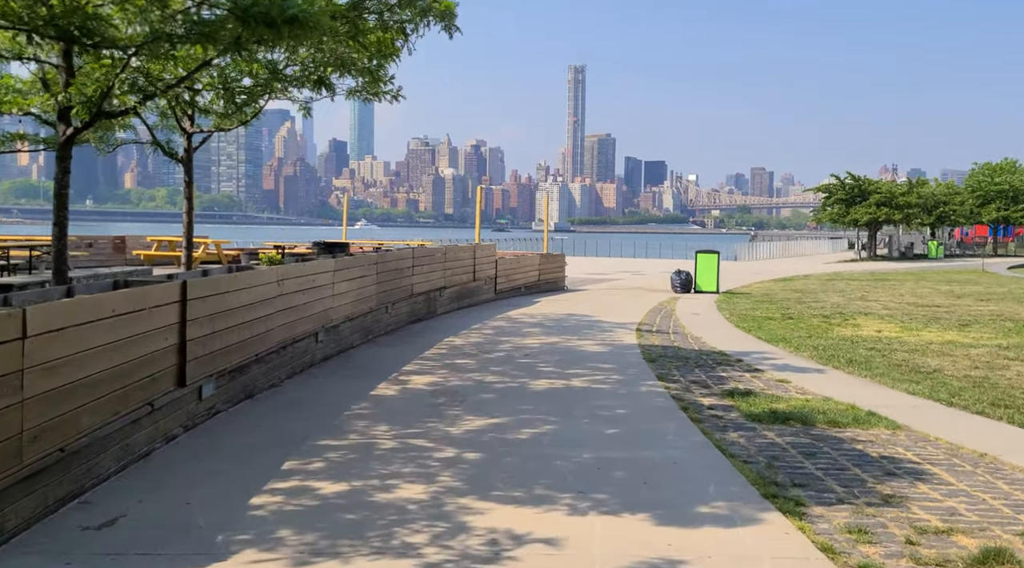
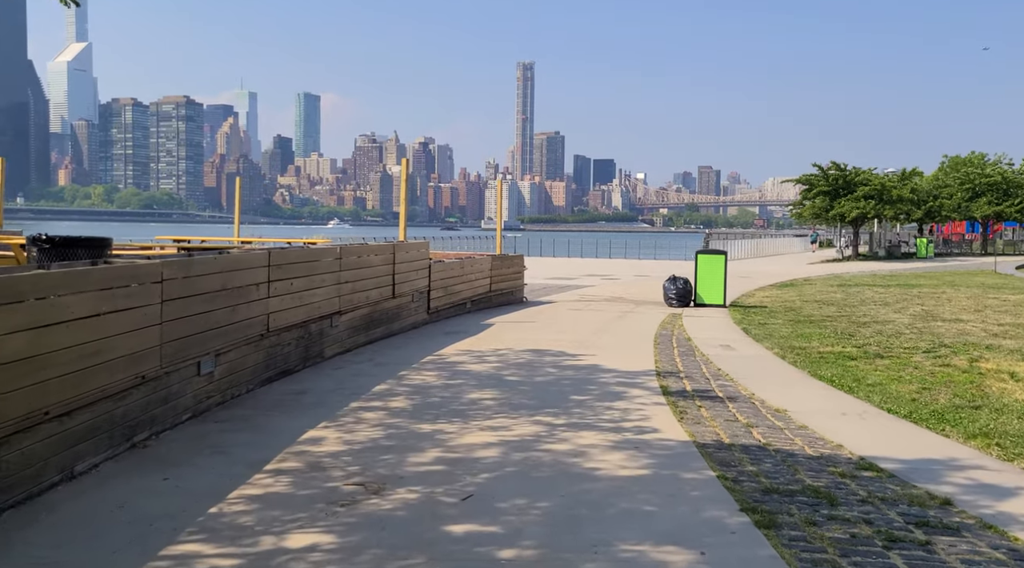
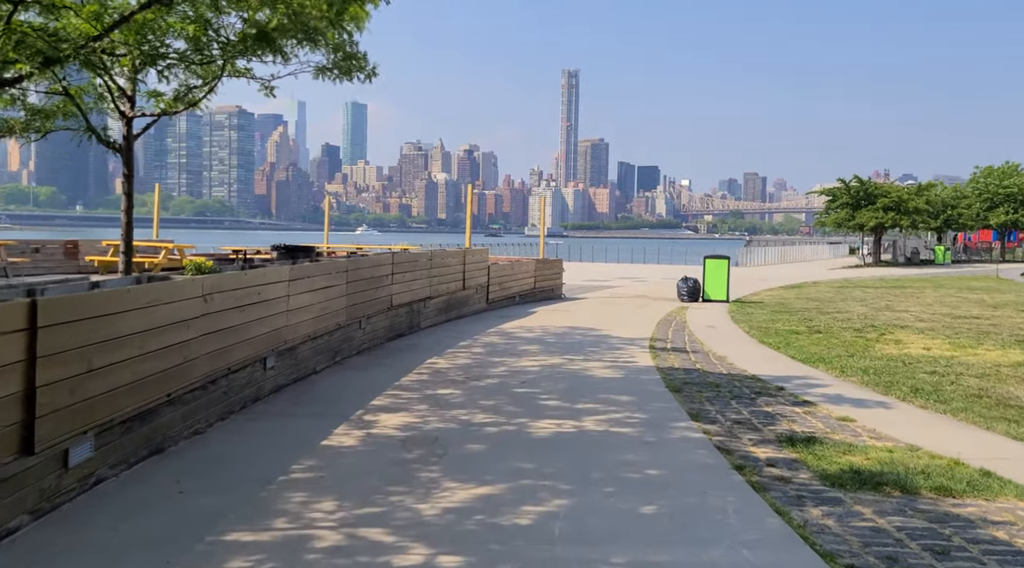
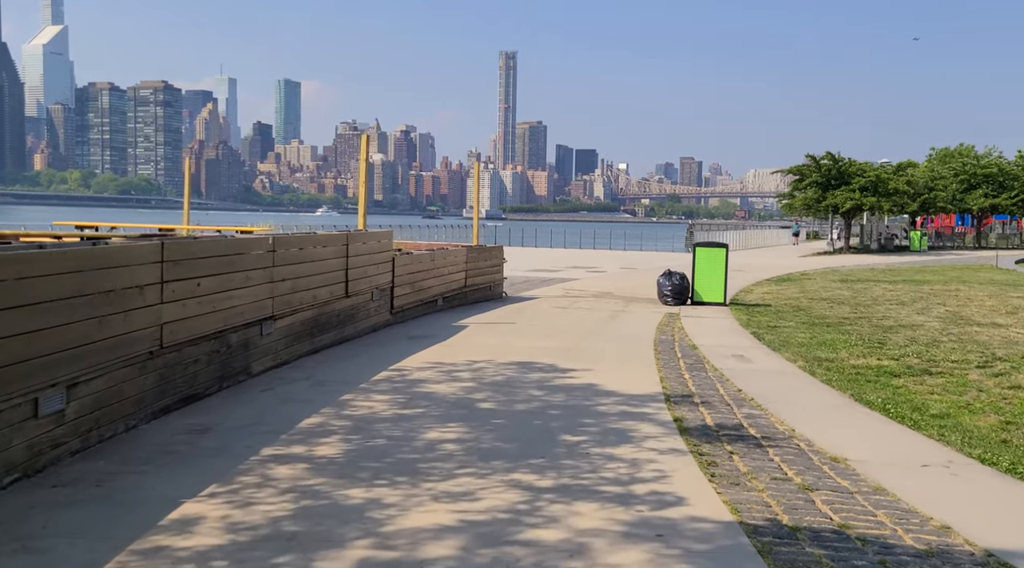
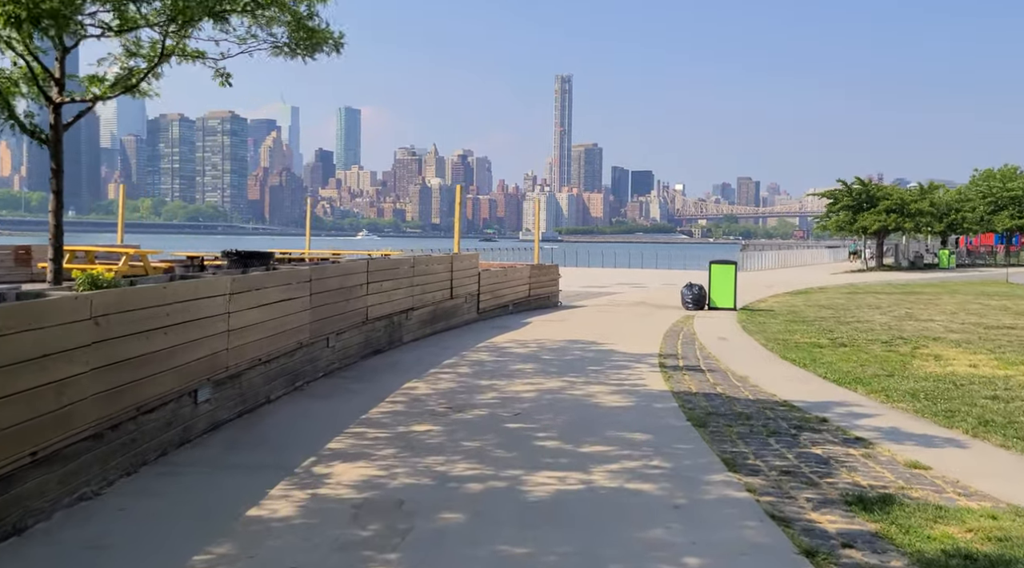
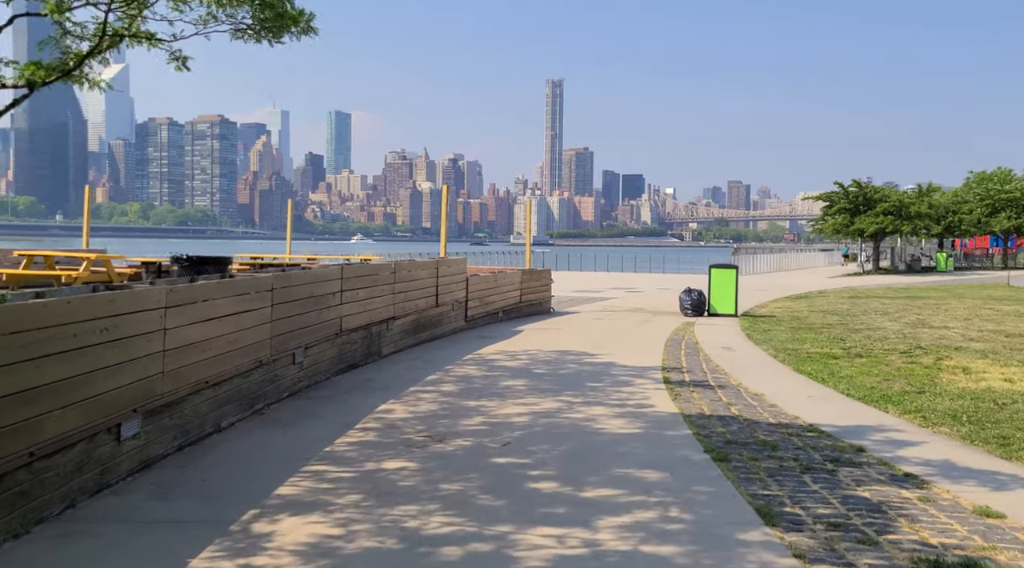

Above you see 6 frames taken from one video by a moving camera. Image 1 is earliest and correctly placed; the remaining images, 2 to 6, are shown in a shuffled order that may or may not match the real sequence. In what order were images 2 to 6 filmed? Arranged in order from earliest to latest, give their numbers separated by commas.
3, 5, 6, 2, 4
